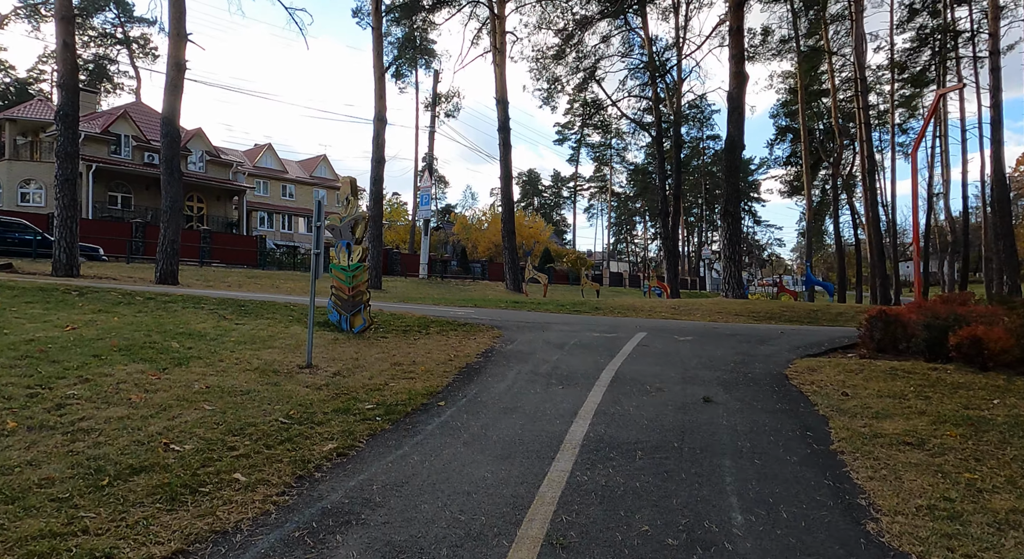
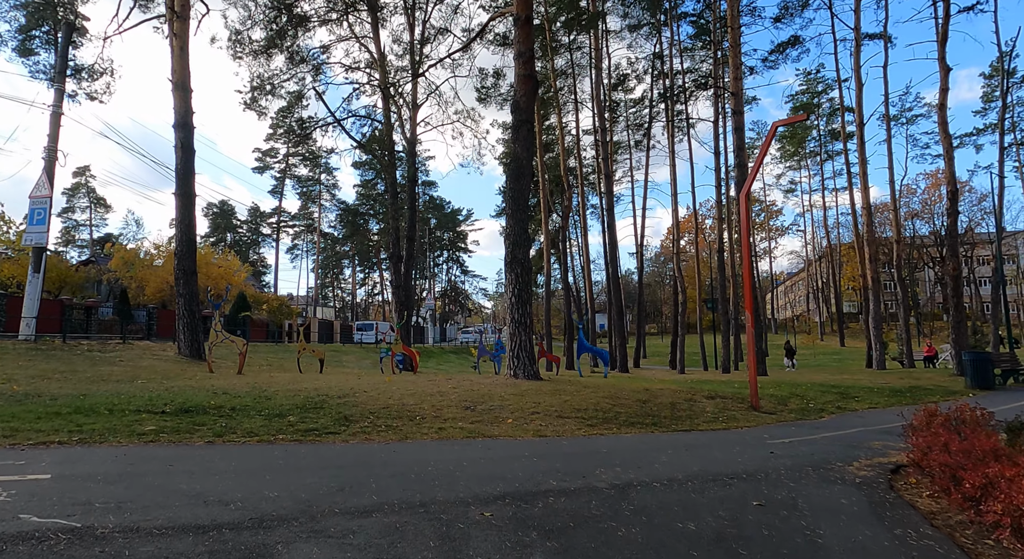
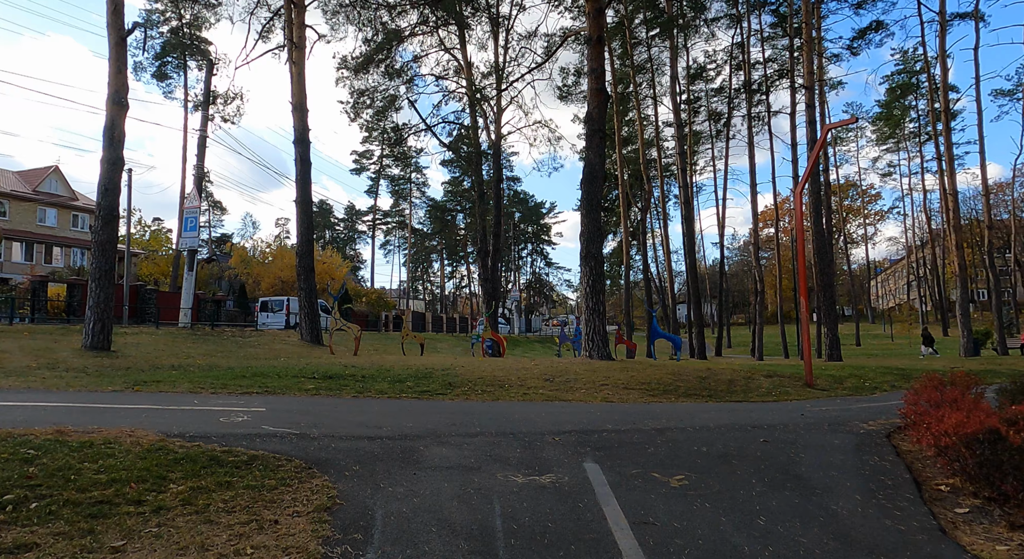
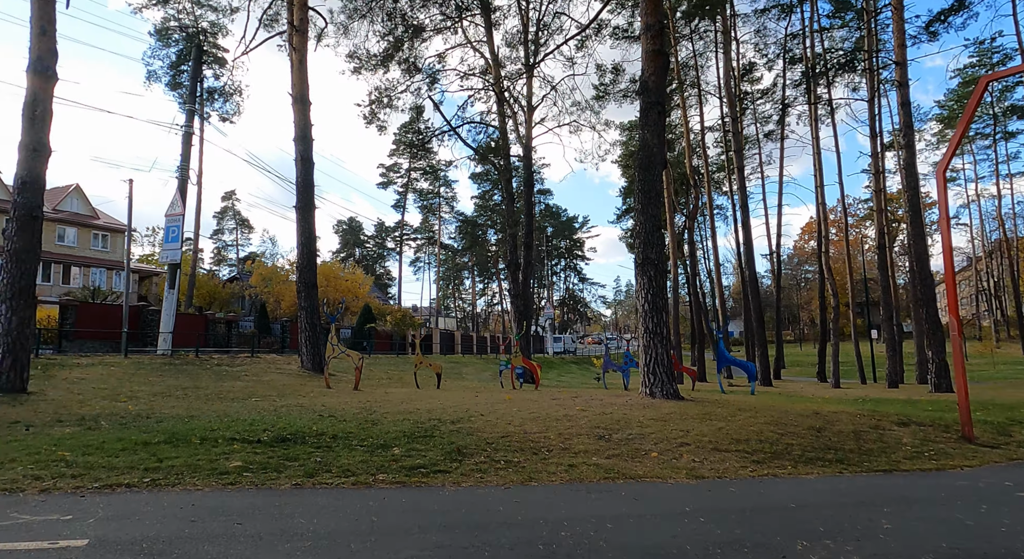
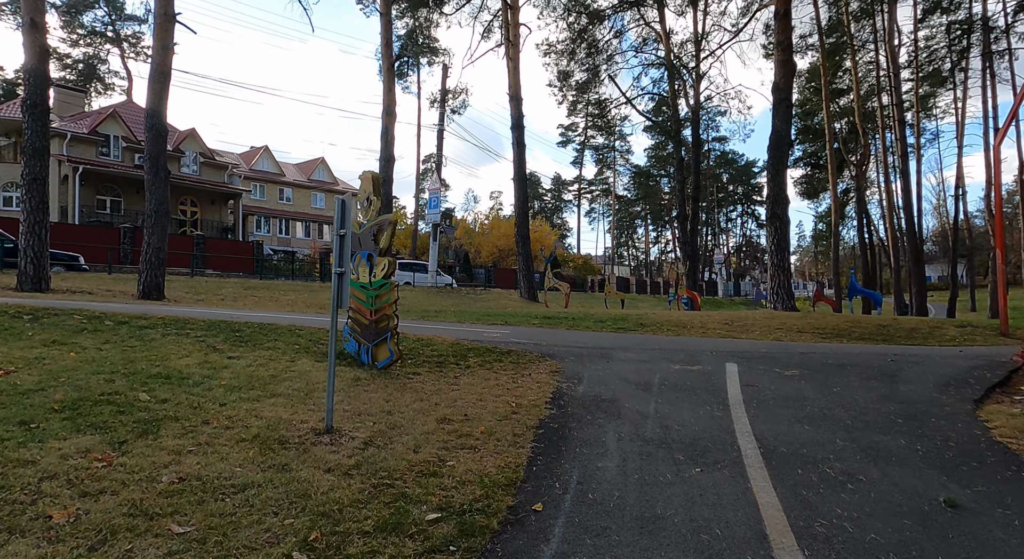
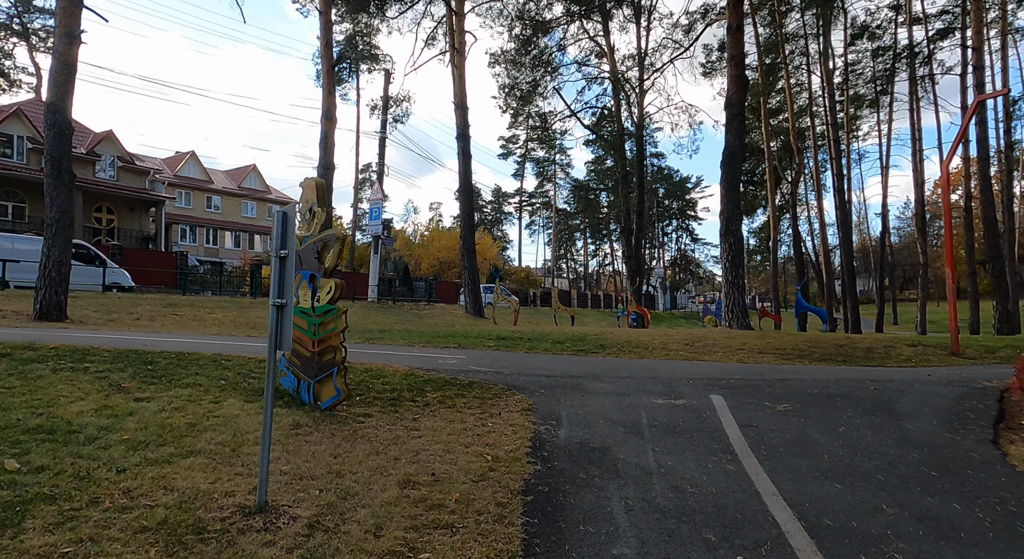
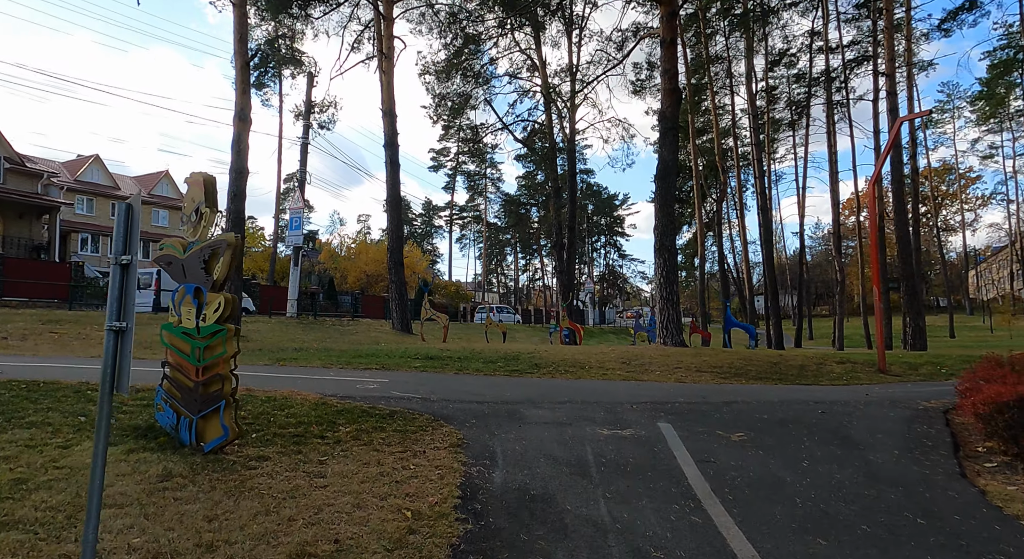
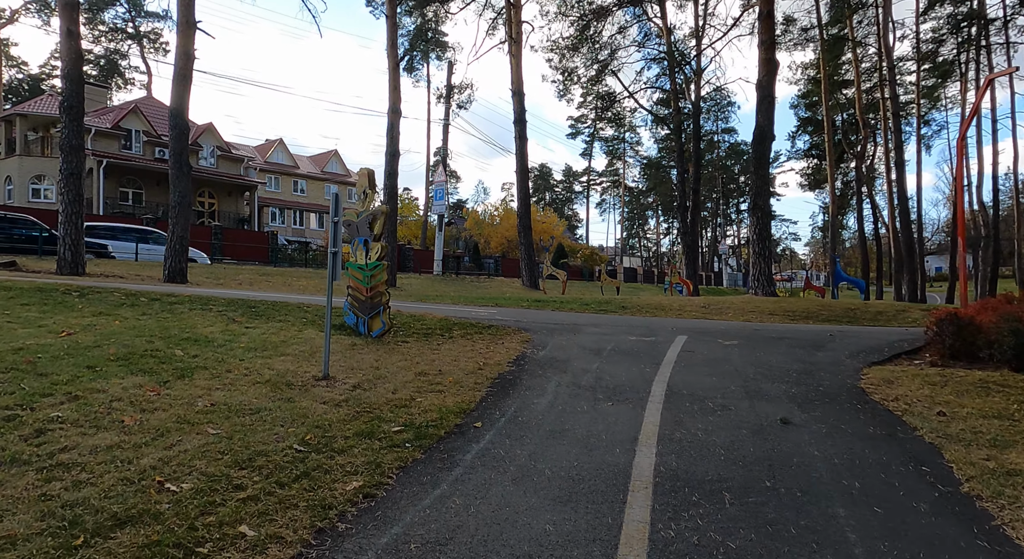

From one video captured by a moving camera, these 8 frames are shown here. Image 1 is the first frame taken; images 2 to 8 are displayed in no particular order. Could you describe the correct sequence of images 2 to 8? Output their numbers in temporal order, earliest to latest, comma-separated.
8, 5, 6, 7, 3, 2, 4
